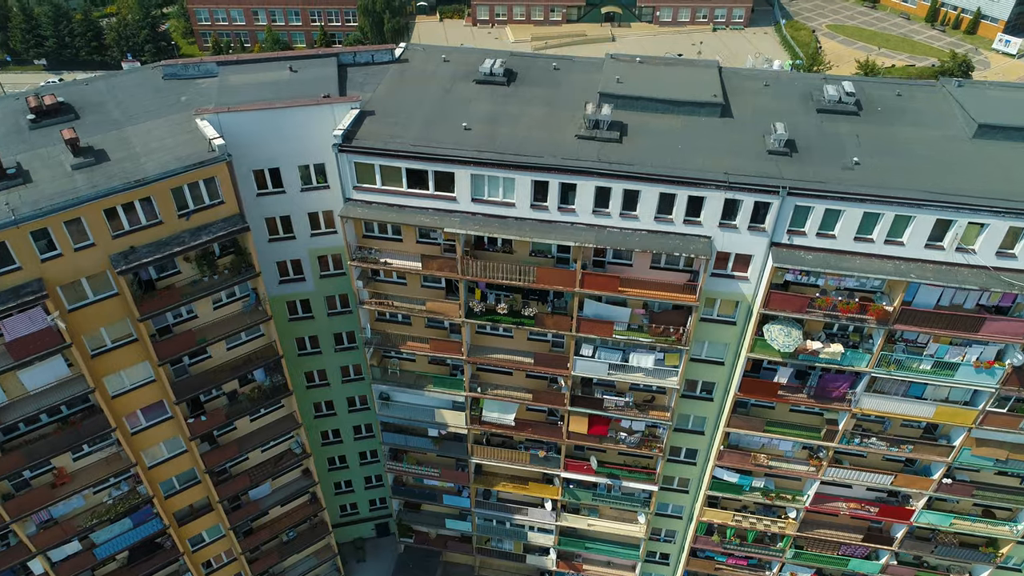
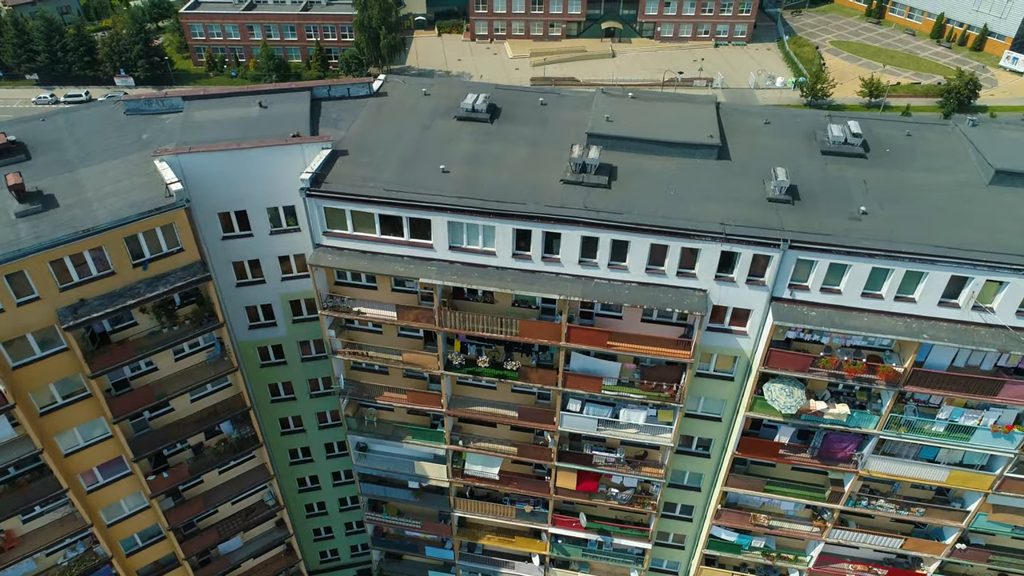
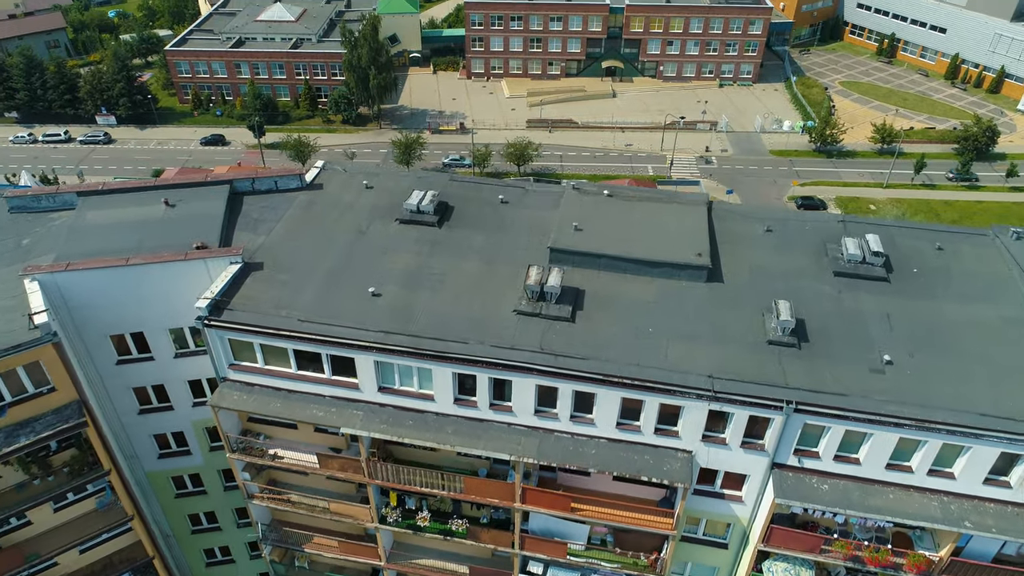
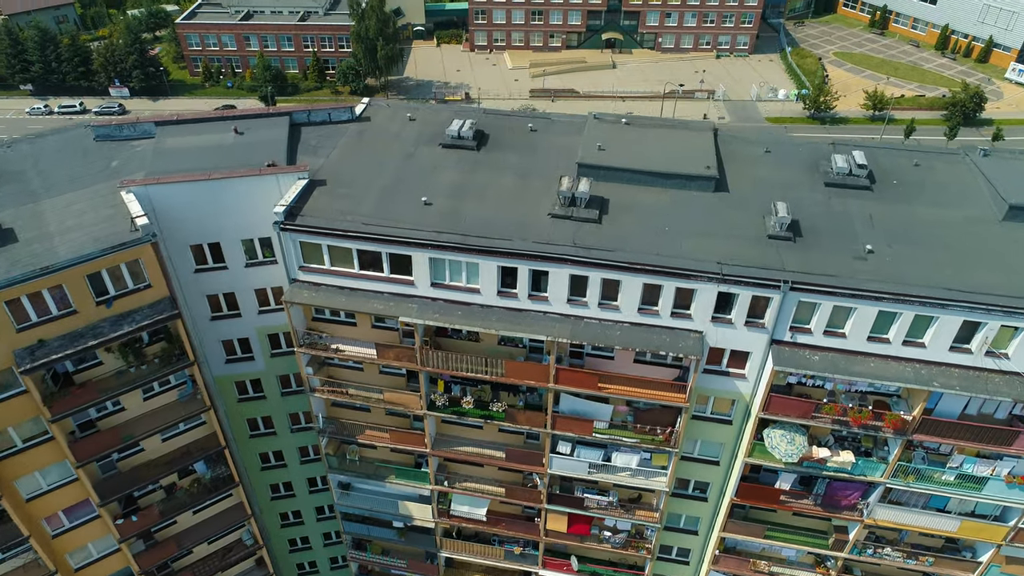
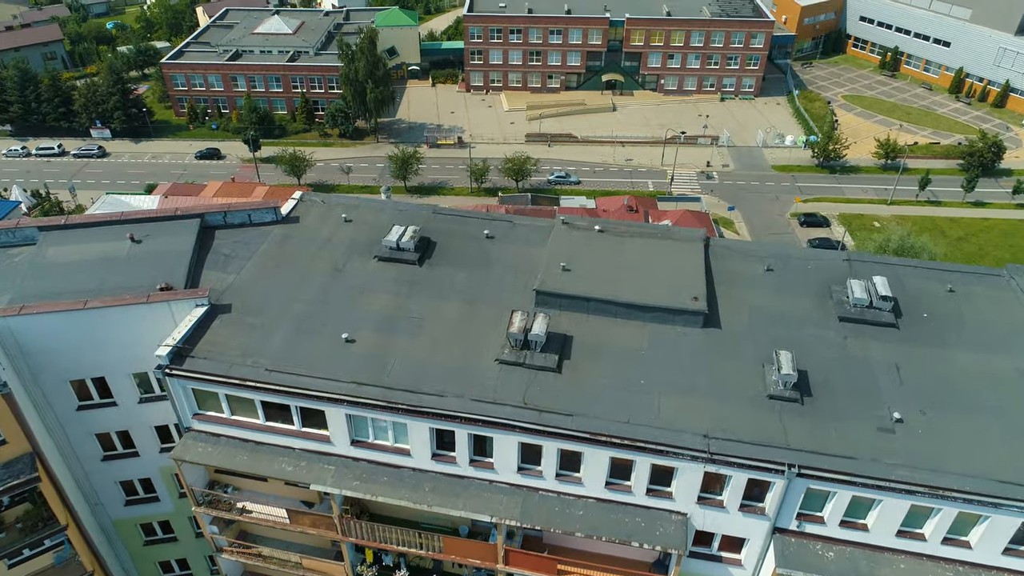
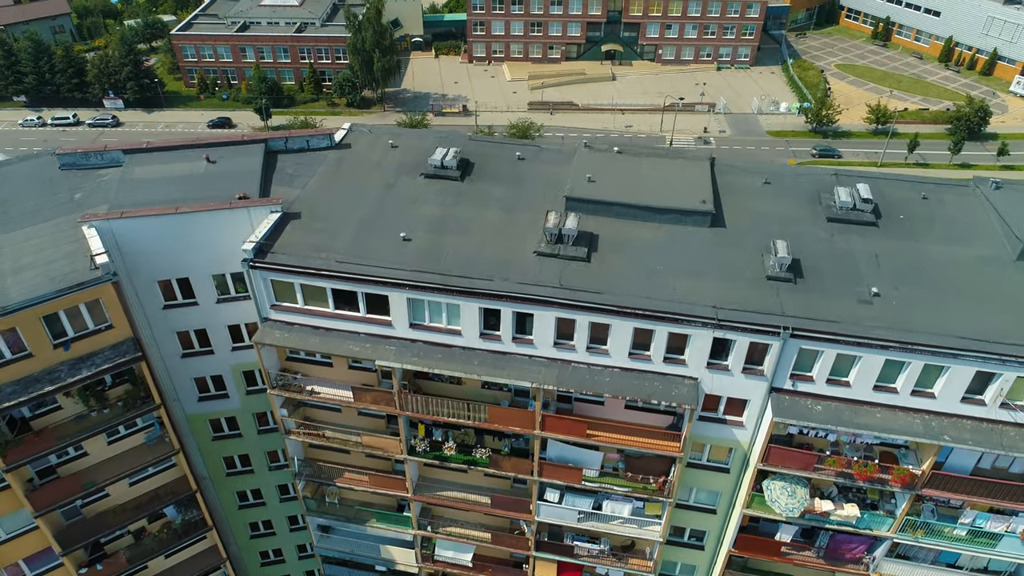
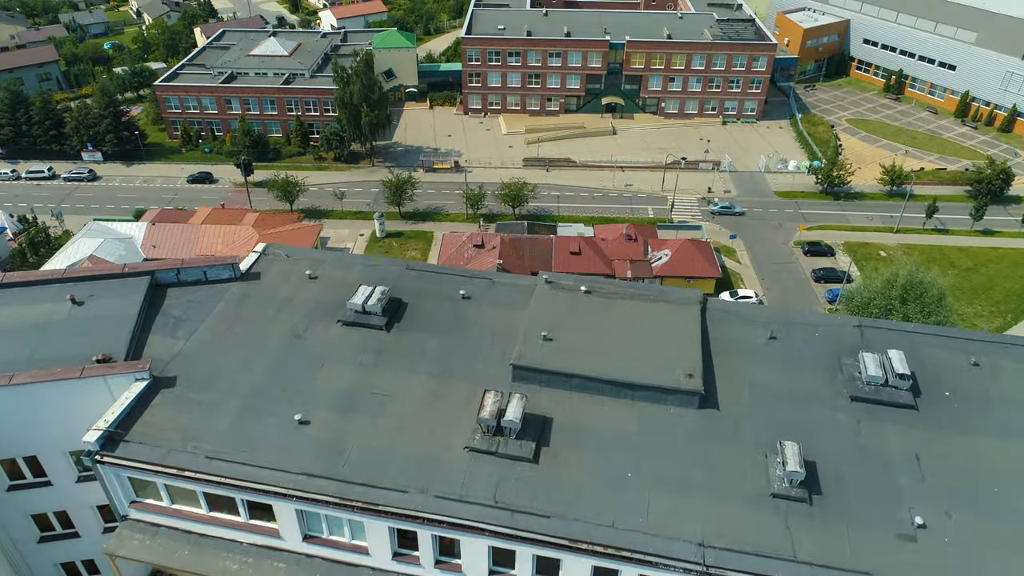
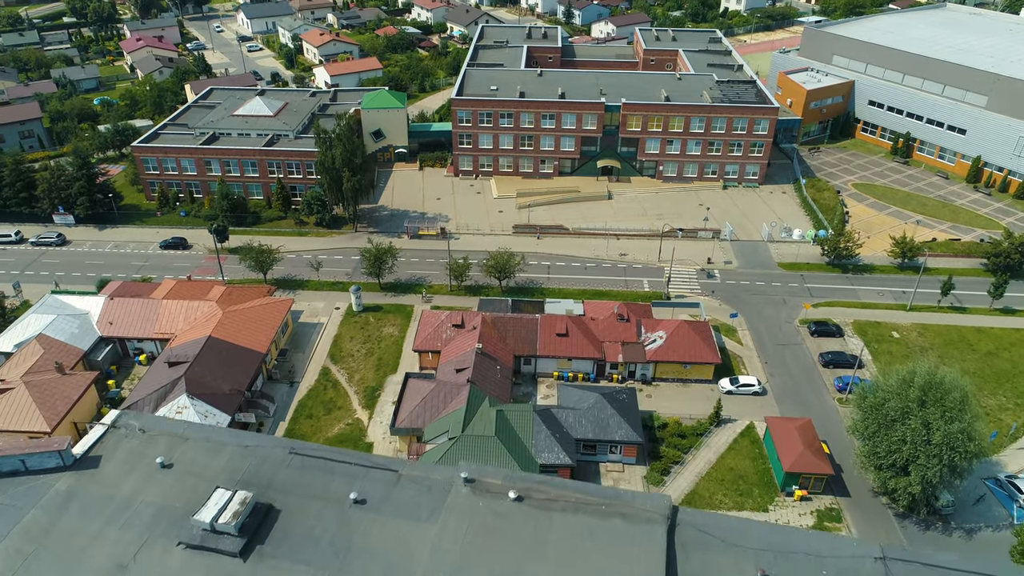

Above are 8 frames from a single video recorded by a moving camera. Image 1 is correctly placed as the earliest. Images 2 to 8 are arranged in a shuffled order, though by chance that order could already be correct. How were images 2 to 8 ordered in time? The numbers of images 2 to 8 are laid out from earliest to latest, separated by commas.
2, 4, 6, 3, 5, 7, 8
